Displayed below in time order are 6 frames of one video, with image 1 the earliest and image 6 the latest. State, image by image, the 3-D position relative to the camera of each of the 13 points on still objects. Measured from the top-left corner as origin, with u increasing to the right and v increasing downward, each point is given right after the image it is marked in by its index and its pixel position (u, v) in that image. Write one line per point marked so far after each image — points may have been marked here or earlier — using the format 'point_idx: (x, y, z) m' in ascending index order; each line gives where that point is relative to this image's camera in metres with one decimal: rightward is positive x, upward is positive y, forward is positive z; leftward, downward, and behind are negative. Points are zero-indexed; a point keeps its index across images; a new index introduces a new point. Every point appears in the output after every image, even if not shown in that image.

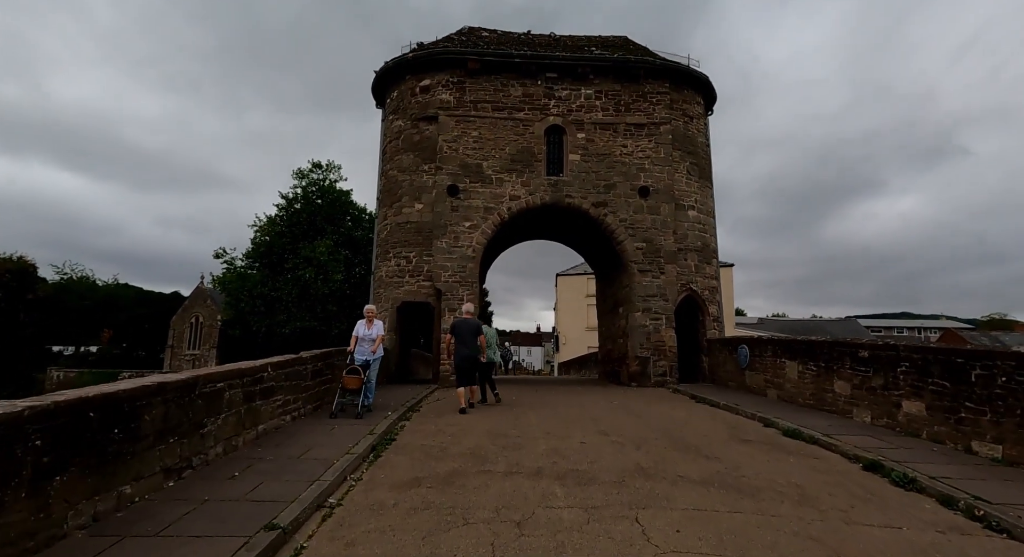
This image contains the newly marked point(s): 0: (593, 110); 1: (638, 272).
0: (+2.0, +4.2, +13.1) m
1: (+3.0, +0.2, +12.5) m
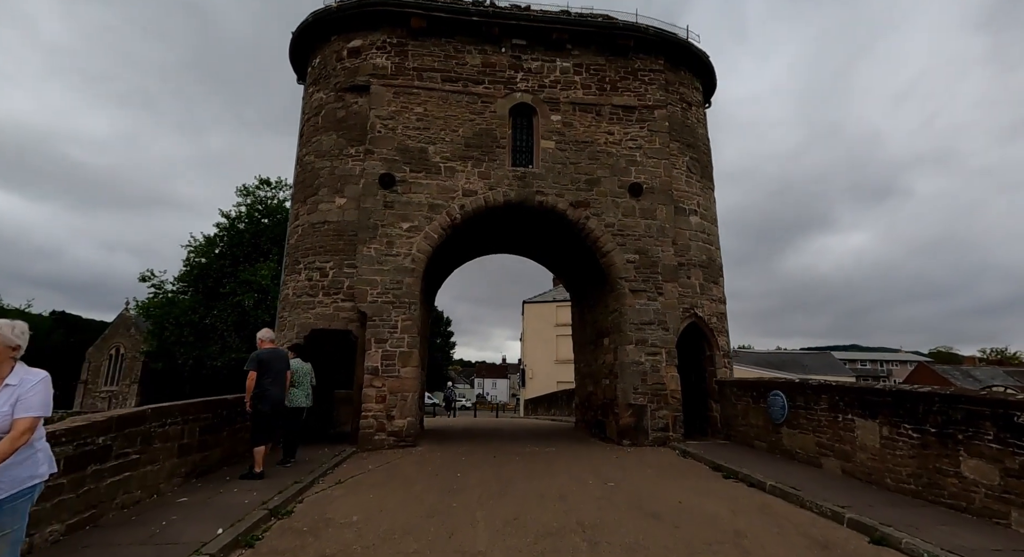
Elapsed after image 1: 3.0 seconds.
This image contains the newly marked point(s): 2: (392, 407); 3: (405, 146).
0: (+1.1, +3.8, +10.3) m
1: (+2.1, -0.2, +9.6) m
2: (-2.0, -2.1, +8.6) m
3: (-2.0, +2.4, +9.6) m
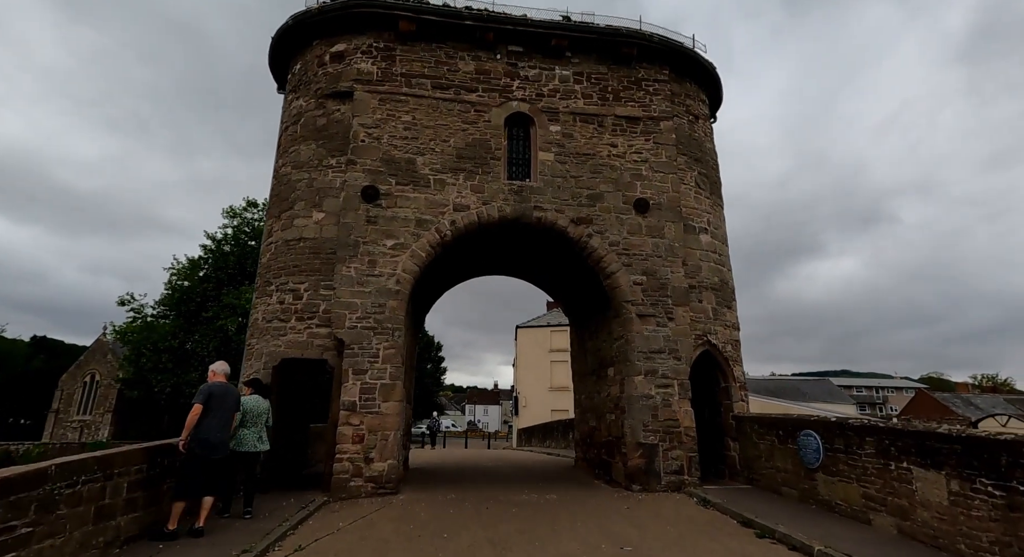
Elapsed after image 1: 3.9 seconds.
0: (+1.1, +3.3, +9.6) m
1: (+2.1, -0.6, +8.7) m
2: (-2.0, -2.4, +7.6) m
3: (-2.0, +2.0, +8.8) m
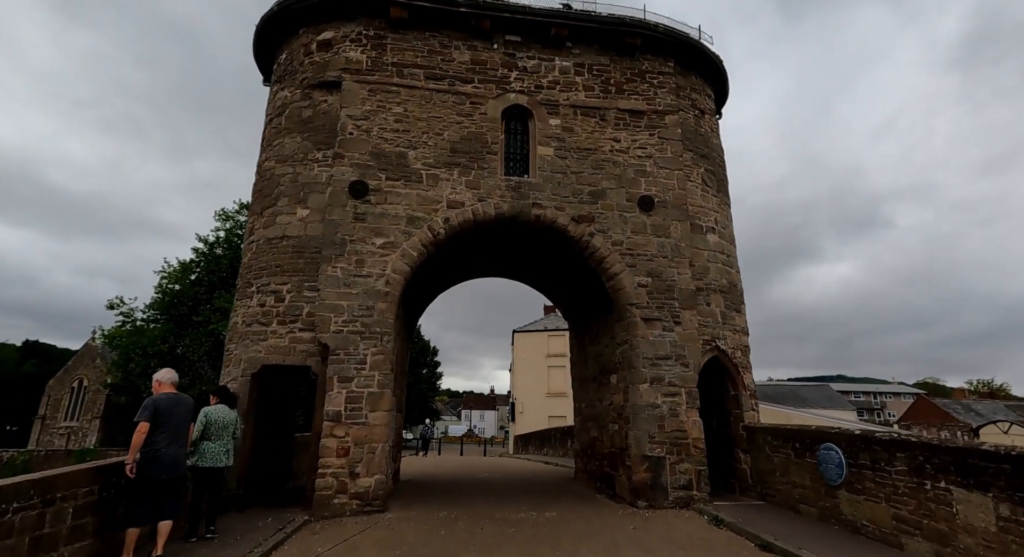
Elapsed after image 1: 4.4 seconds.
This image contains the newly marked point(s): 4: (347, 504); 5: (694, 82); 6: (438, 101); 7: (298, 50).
0: (+1.0, +3.3, +9.1) m
1: (+2.0, -0.7, +8.2) m
2: (-2.1, -2.4, +7.0) m
3: (-2.1, +2.0, +8.3) m
4: (-2.2, -2.9, +6.9) m
5: (+3.4, +3.7, +10.0) m
6: (-1.2, +2.9, +8.7) m
7: (-3.6, +3.9, +9.0) m
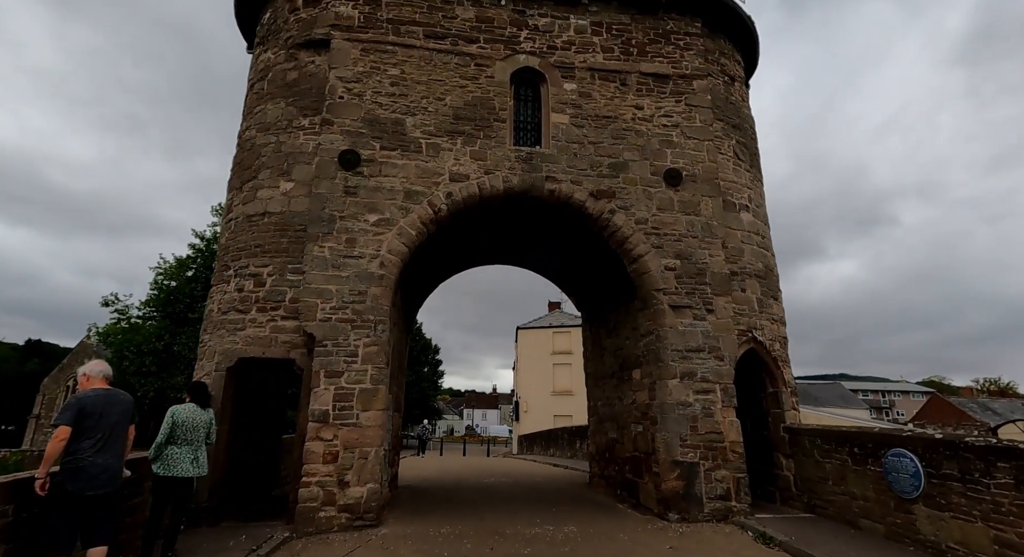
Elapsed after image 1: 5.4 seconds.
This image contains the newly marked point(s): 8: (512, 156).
0: (+1.2, +3.6, +8.2) m
1: (+2.2, -0.4, +7.2) m
2: (-1.9, -2.2, +6.1) m
3: (-1.9, +2.2, +7.3) m
4: (-2.0, -2.7, +6.0) m
5: (+3.6, +4.0, +9.0) m
6: (-1.1, +3.2, +7.7) m
7: (-3.5, +4.1, +8.1) m
8: (0.0, +1.7, +7.5) m
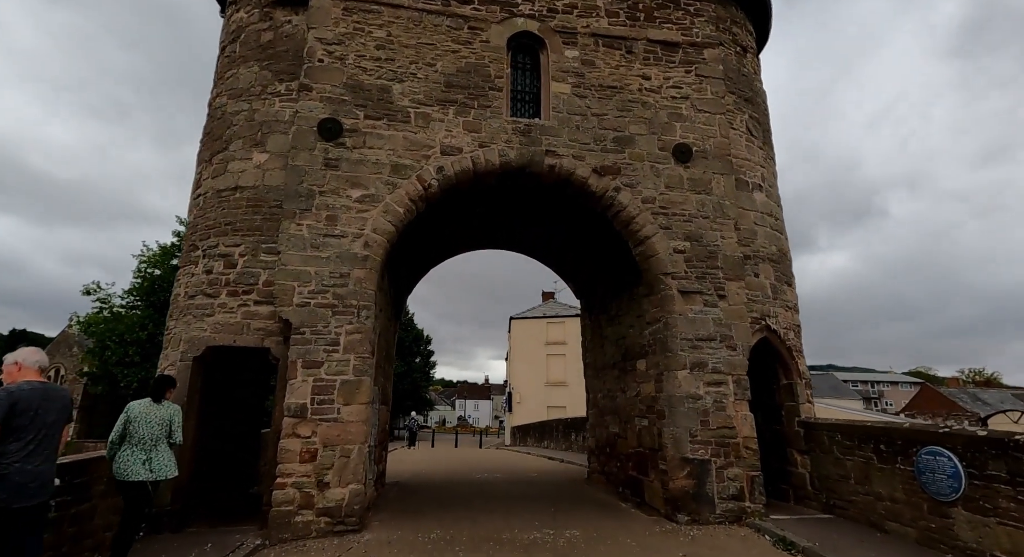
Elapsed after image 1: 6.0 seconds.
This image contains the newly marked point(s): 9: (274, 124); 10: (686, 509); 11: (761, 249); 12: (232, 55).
0: (+1.1, +3.8, +7.6) m
1: (+2.1, -0.2, +6.7) m
2: (-2.0, -2.0, +5.5) m
3: (-2.0, +2.5, +6.7) m
4: (-2.0, -2.5, +5.4) m
5: (+3.5, +4.2, +8.4) m
6: (-1.1, +3.4, +7.1) m
7: (-3.5, +4.4, +7.4) m
8: (0.0, +2.0, +6.9) m
9: (-3.0, +1.9, +6.6) m
10: (+2.0, -2.6, +6.1) m
11: (+3.5, +0.4, +7.3) m
12: (-3.8, +3.0, +7.1) m
